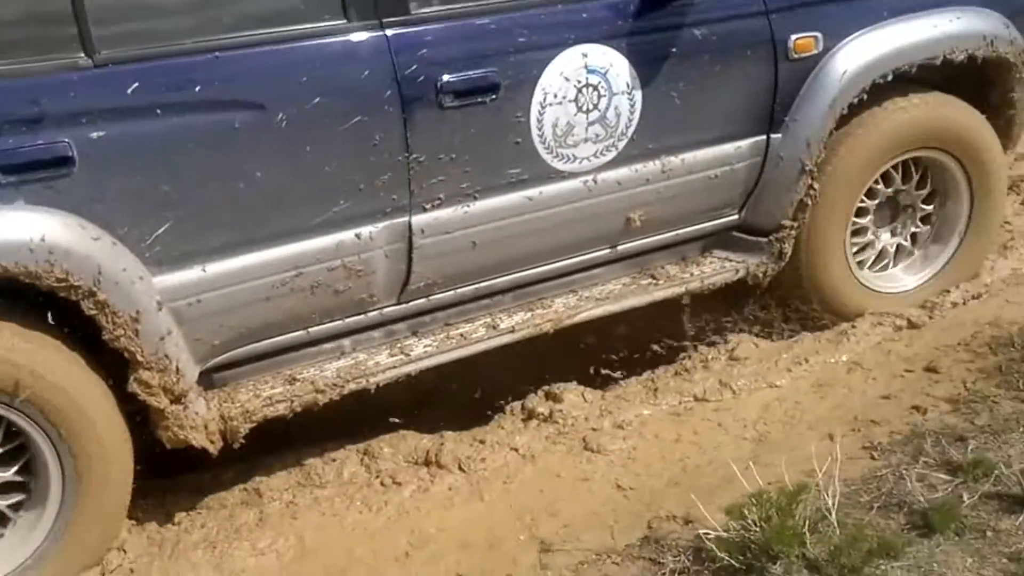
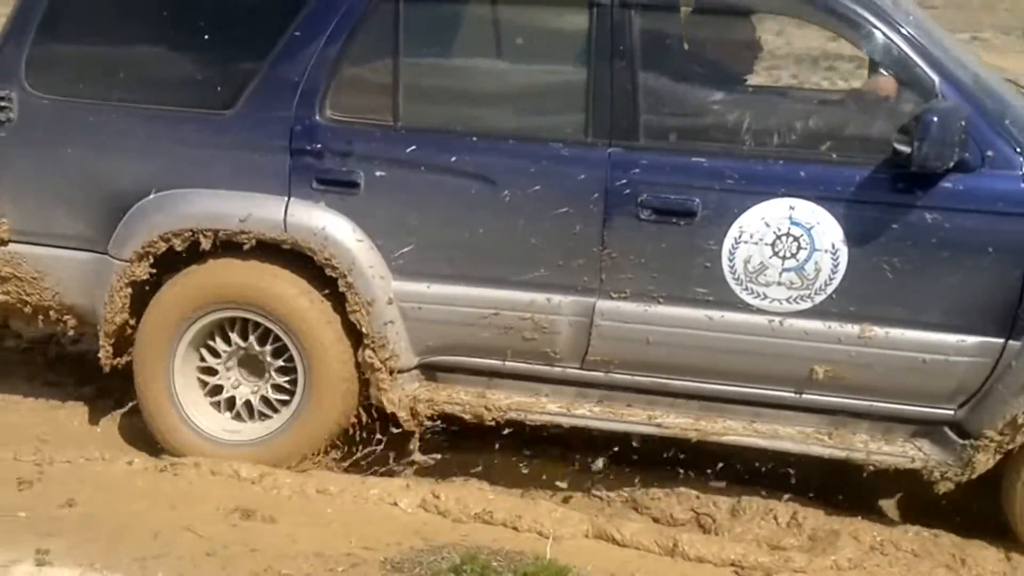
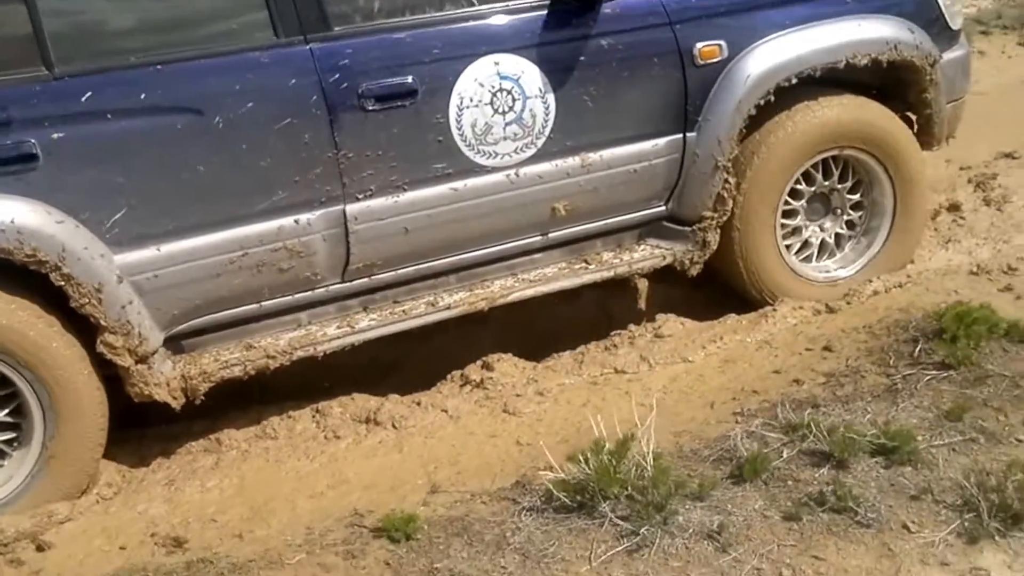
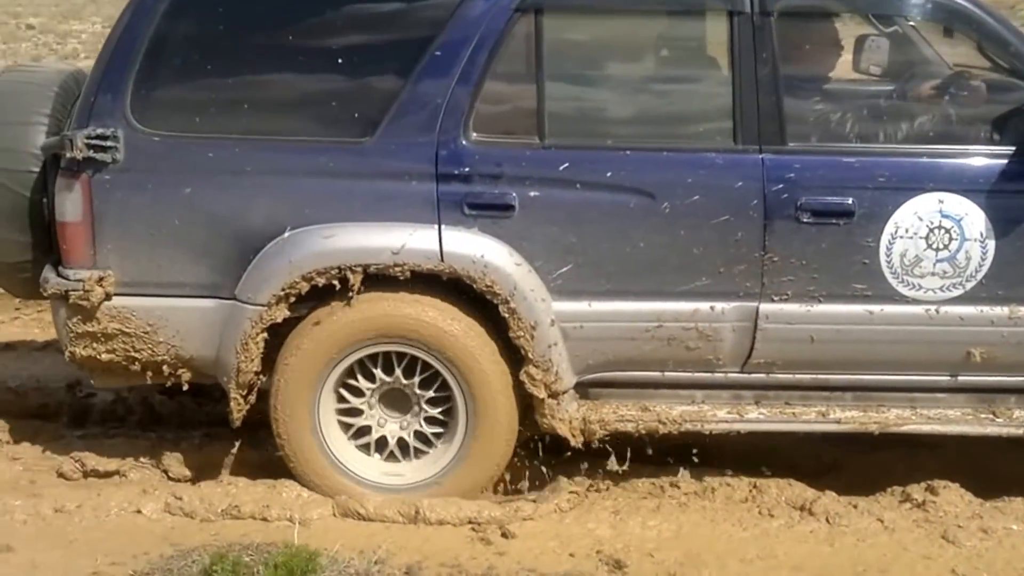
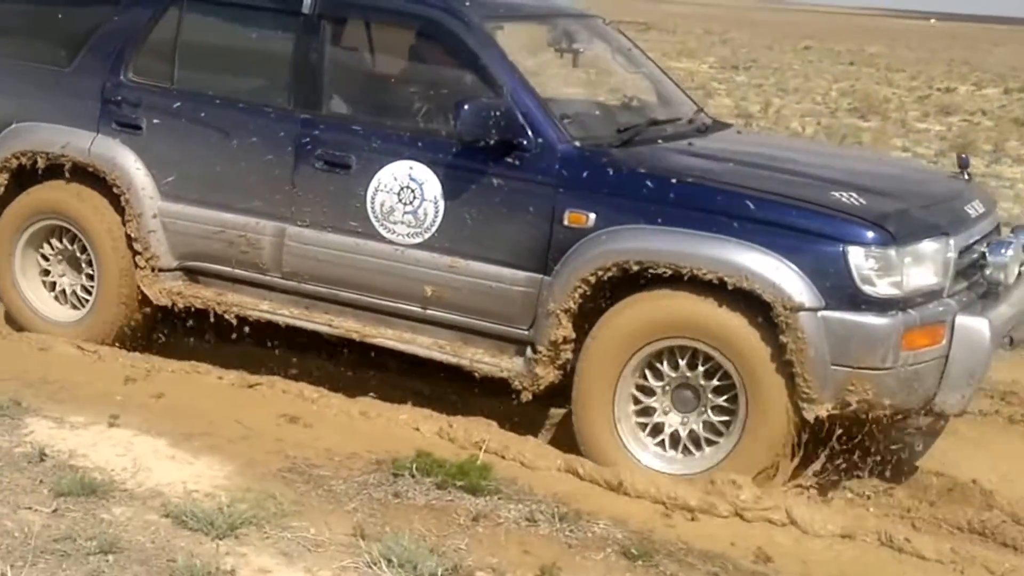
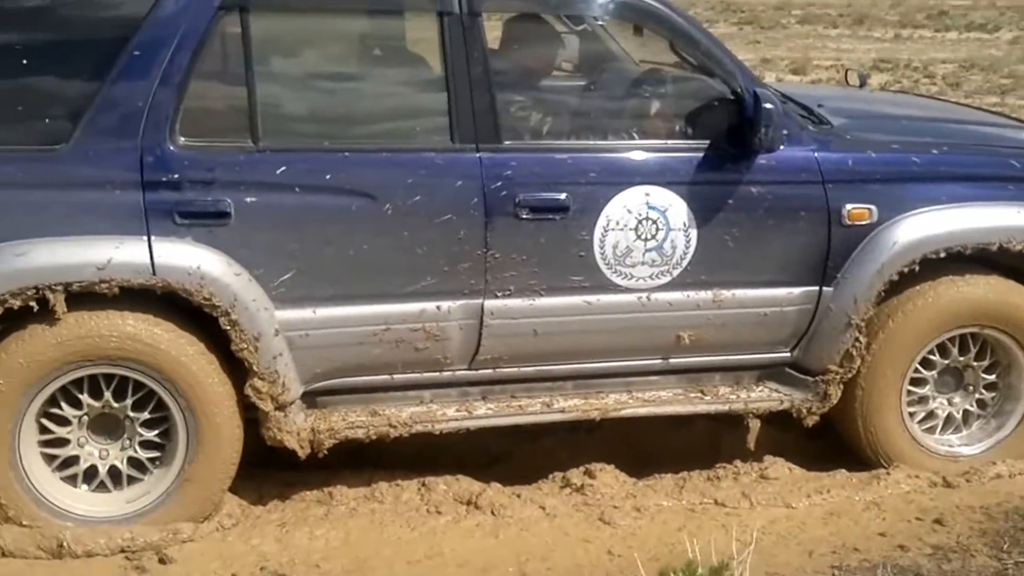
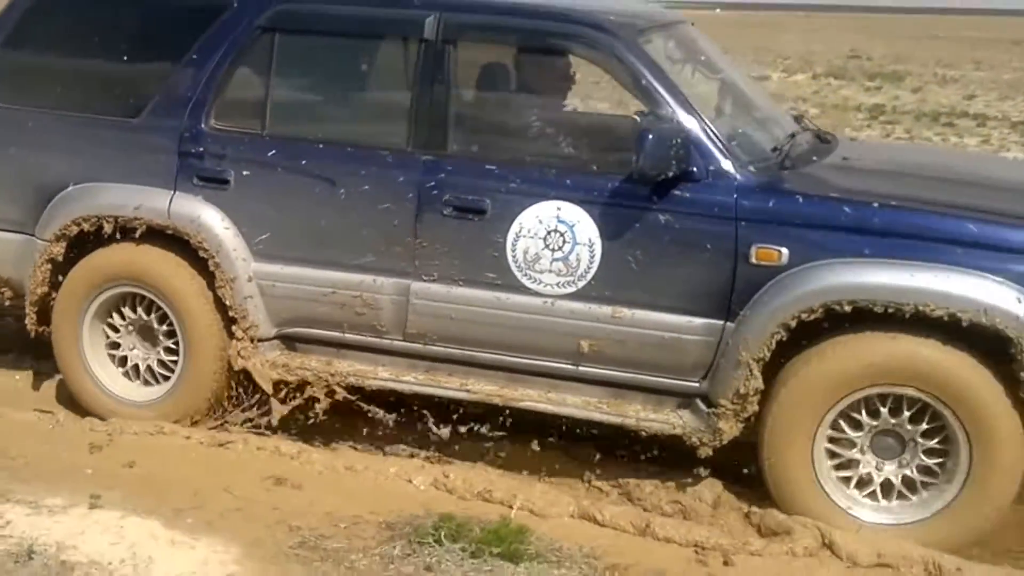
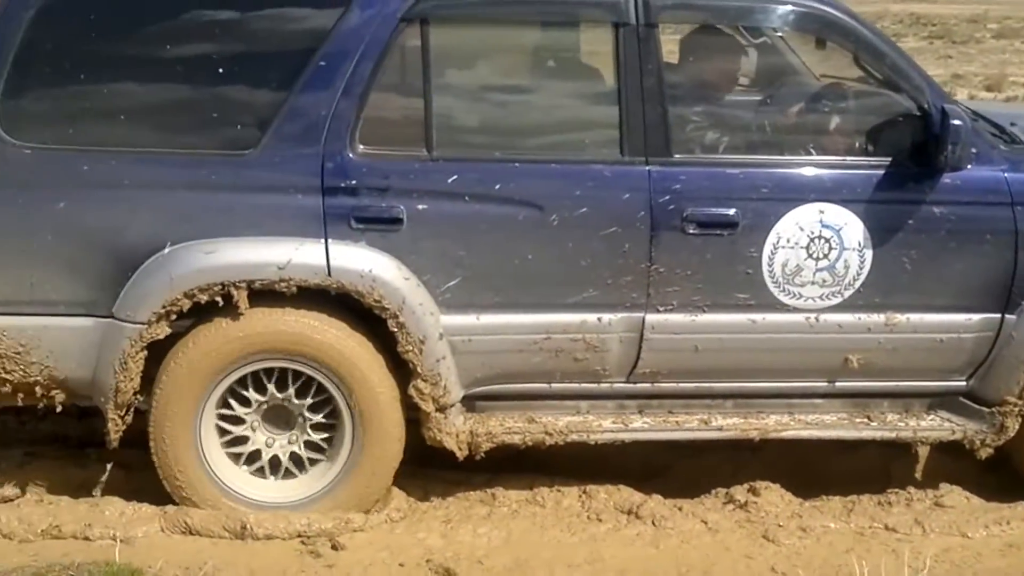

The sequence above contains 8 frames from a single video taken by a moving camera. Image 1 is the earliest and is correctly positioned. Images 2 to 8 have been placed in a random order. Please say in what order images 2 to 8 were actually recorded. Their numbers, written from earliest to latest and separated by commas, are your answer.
3, 6, 8, 4, 2, 7, 5
